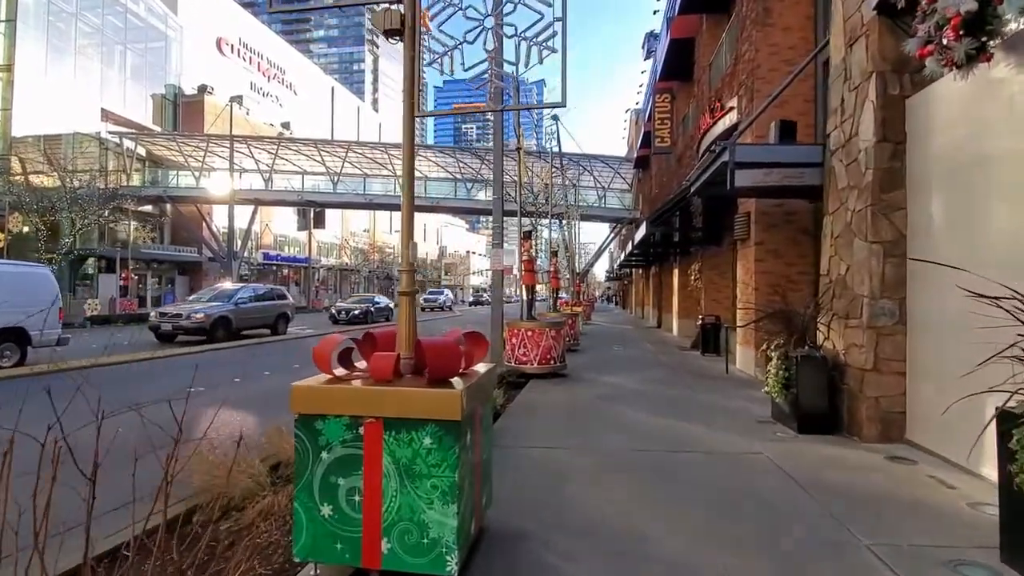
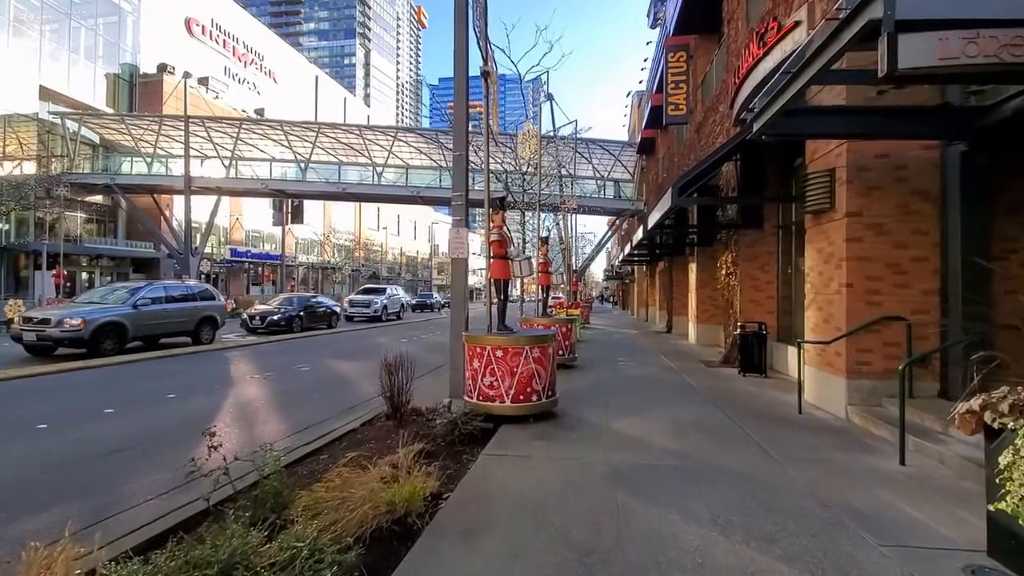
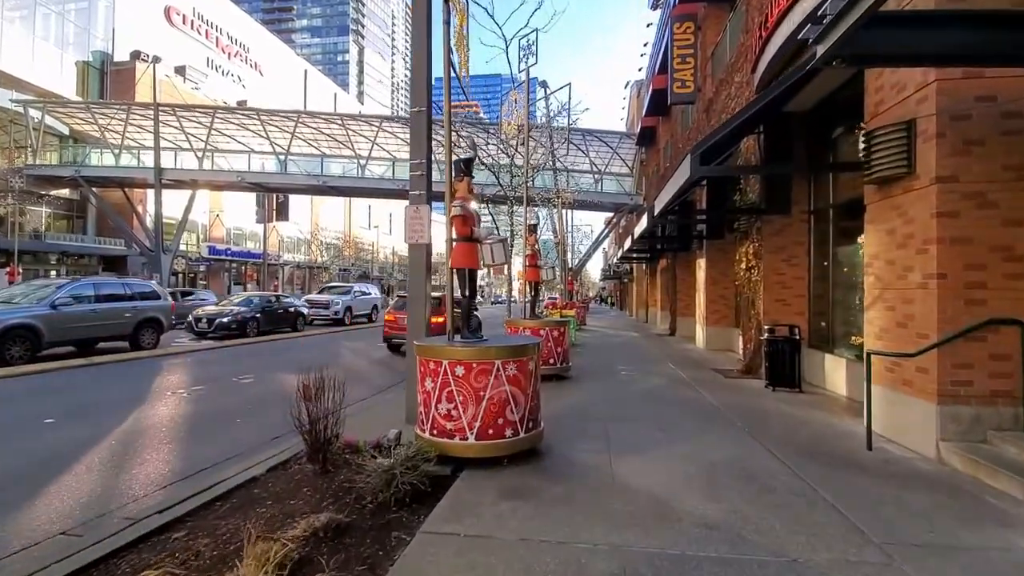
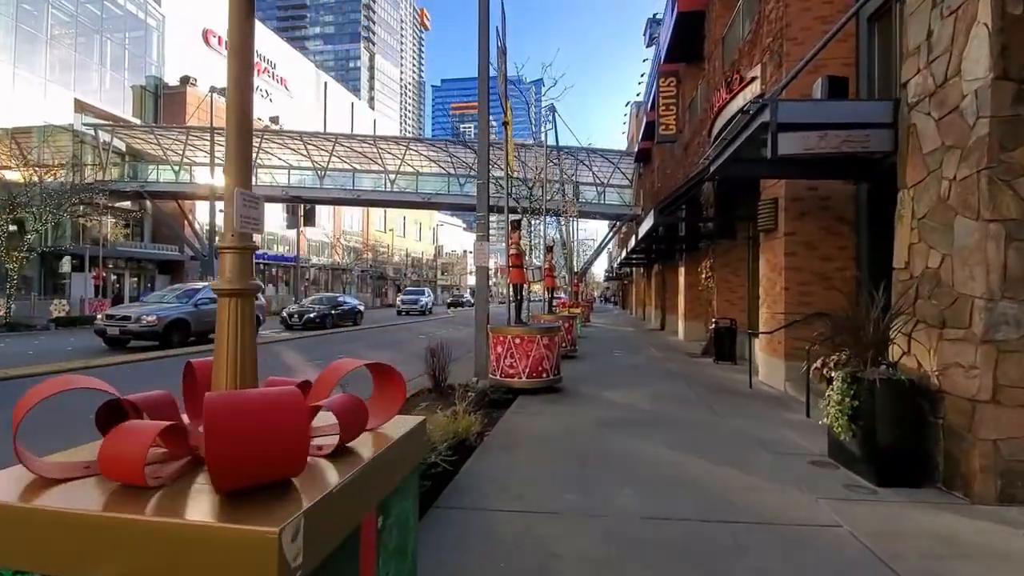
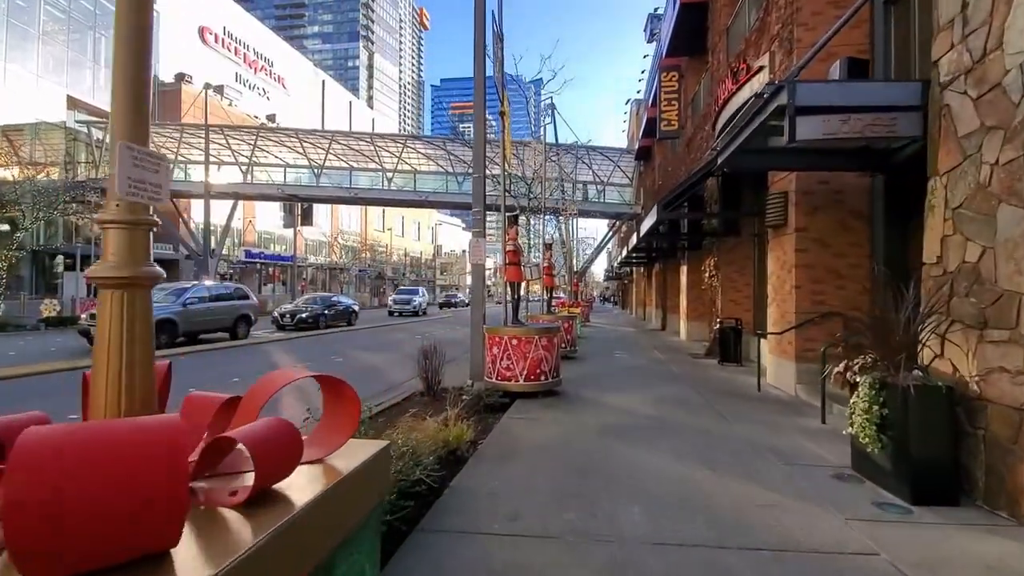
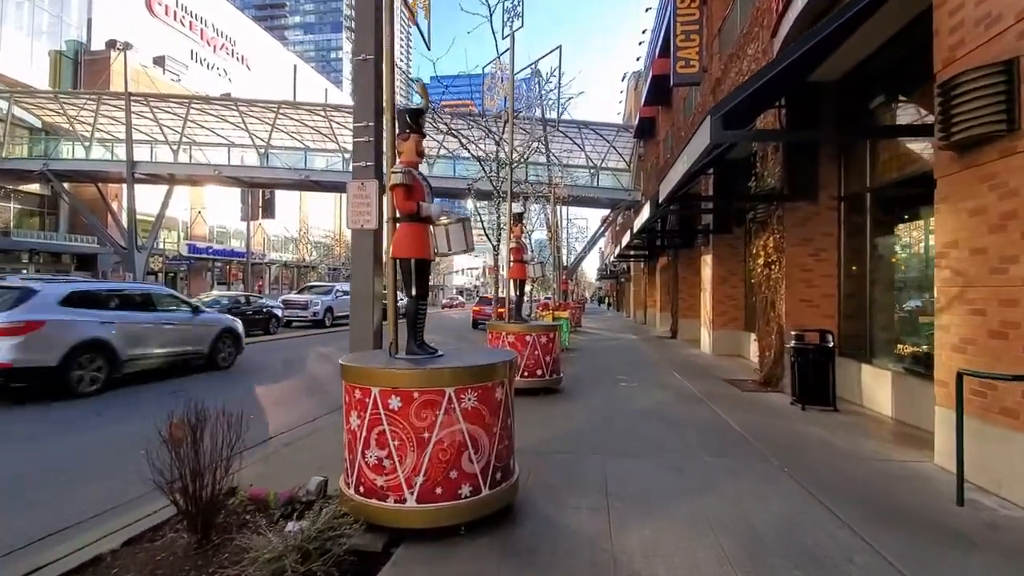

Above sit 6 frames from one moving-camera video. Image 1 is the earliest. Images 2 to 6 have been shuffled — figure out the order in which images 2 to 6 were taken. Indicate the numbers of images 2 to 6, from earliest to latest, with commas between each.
4, 5, 2, 3, 6
